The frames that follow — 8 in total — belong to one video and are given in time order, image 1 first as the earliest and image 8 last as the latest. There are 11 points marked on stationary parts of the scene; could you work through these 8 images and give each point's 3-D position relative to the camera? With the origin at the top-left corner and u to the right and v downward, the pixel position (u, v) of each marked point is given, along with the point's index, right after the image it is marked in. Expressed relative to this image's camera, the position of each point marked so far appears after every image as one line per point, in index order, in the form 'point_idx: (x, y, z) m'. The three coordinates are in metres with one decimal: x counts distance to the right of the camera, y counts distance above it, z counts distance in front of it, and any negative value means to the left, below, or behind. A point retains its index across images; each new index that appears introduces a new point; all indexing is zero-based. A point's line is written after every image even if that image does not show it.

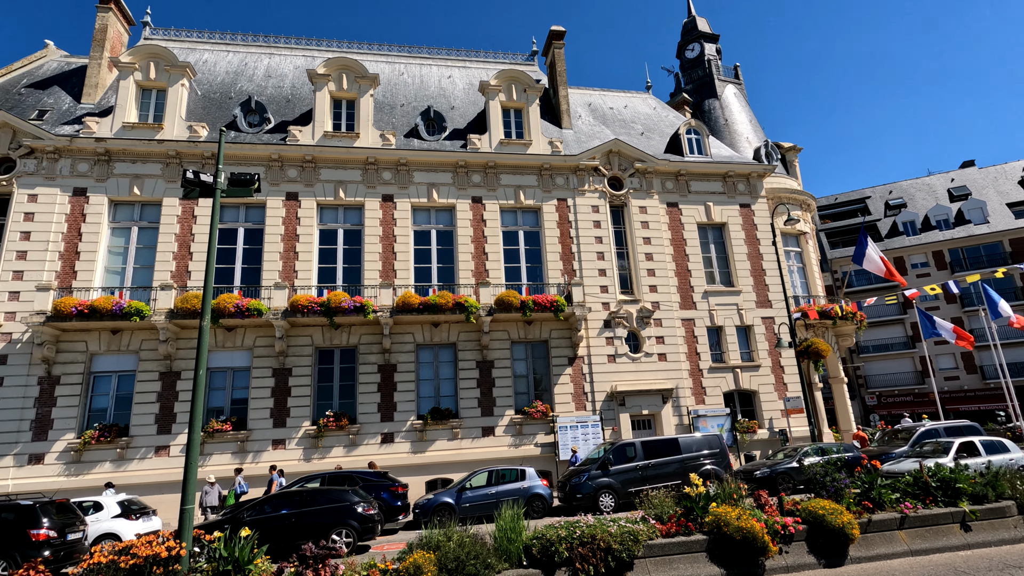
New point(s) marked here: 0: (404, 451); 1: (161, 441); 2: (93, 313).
0: (-3.7, -5.6, +18.2) m
1: (-11.2, -4.9, +17.1) m
2: (-13.2, -0.8, +16.9) m
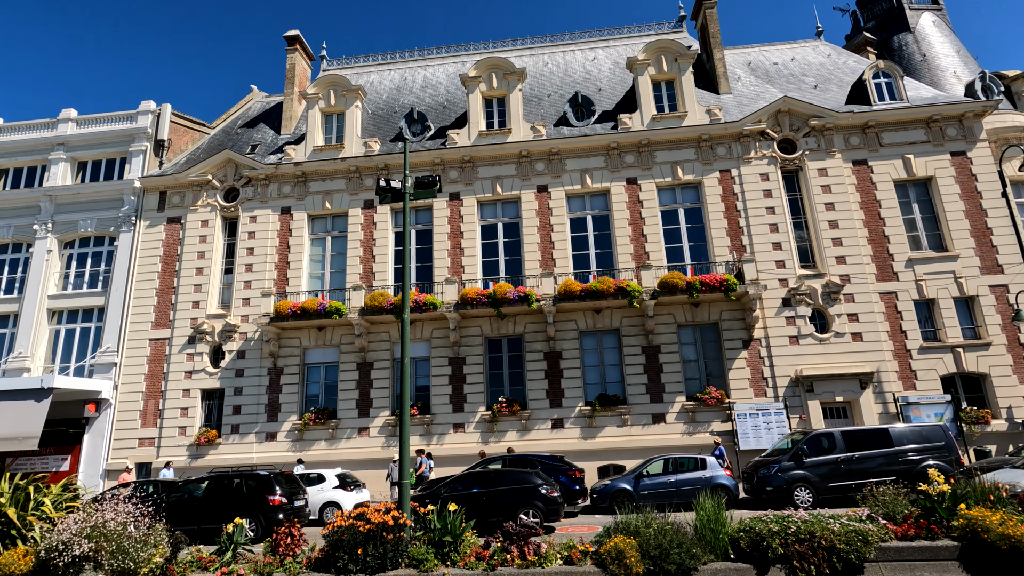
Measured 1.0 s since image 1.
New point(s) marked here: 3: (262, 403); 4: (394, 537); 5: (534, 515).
0: (+2.1, -5.1, +18.4) m
1: (-5.4, -4.9, +19.4) m
2: (-7.6, -0.9, +19.6) m
3: (-9.3, -4.3, +20.0) m
4: (-1.6, -3.3, +7.1) m
5: (+0.5, -4.9, +11.6) m
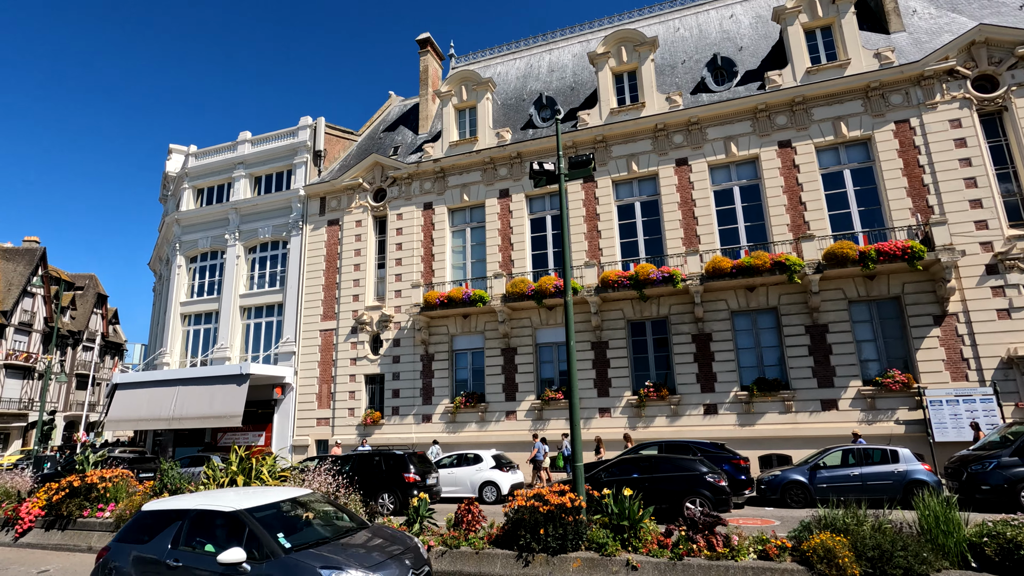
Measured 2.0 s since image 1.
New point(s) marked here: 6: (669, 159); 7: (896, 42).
0: (+7.0, -4.4, +17.3) m
1: (-0.1, -4.4, +20.0) m
2: (-2.4, -0.5, +20.6) m
3: (-3.8, -3.9, +21.4) m
4: (+0.8, -3.0, +7.0) m
5: (+3.9, -4.4, +11.0) m
6: (+5.8, +4.8, +19.9) m
7: (+13.6, +8.7, +18.9) m
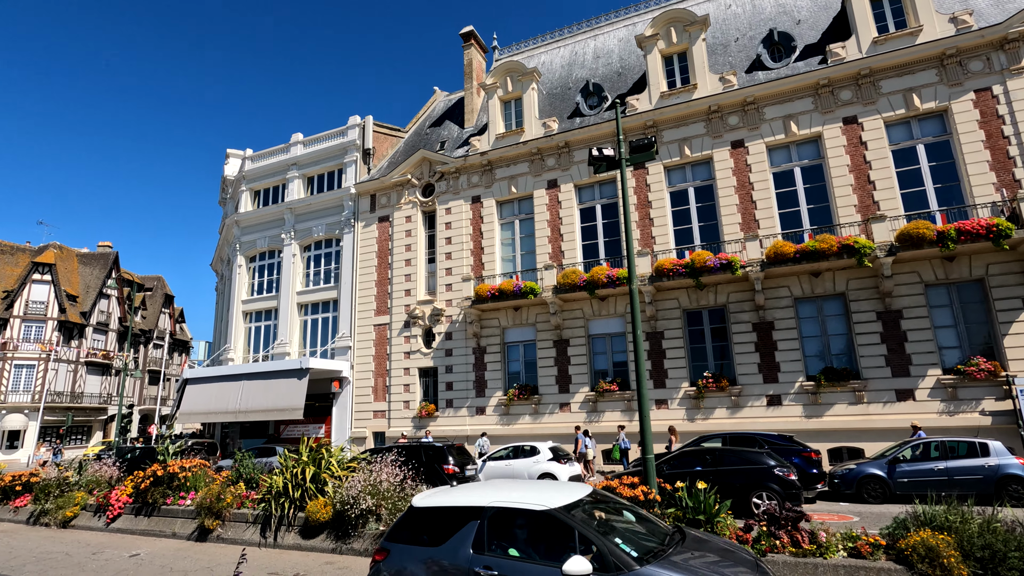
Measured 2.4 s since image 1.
0: (+8.8, -3.9, +16.6) m
1: (+1.9, -4.1, +19.8) m
2: (-0.4, -0.3, +20.6) m
3: (-1.7, -3.7, +21.5) m
4: (+1.7, -2.9, +6.9) m
5: (+5.1, -4.2, +10.6) m
6: (+7.6, +5.2, +19.2) m
7: (+15.2, +9.3, +17.5) m
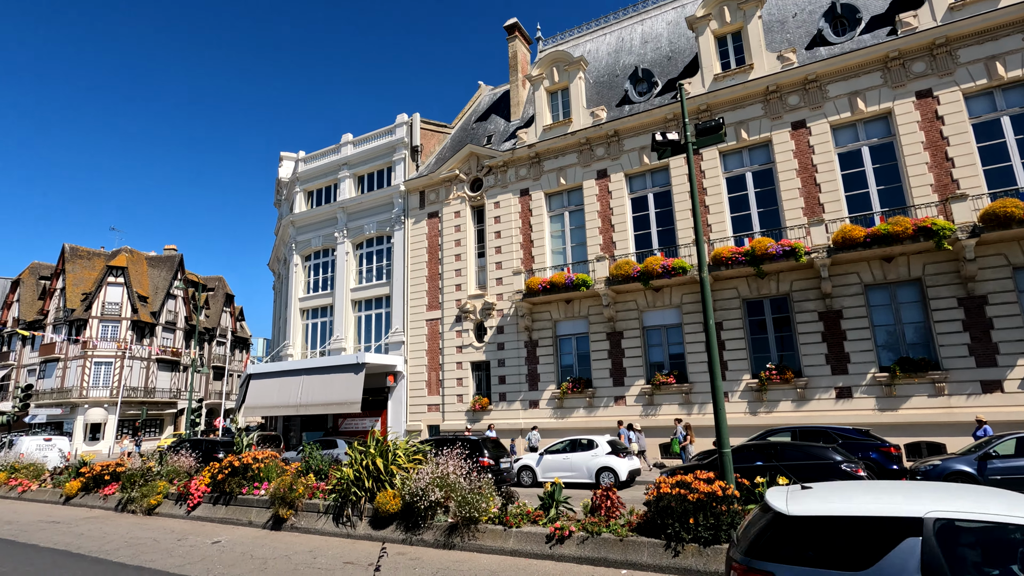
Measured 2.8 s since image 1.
0: (+10.5, -3.5, +15.7) m
1: (+3.9, -3.8, +19.5) m
2: (+1.6, 0.0, +20.5) m
3: (+0.4, -3.4, +21.5) m
4: (+2.6, -2.7, +6.6) m
5: (+6.3, -3.9, +10.0) m
6: (+9.3, +5.7, +18.3) m
7: (+16.6, +9.9, +16.1) m
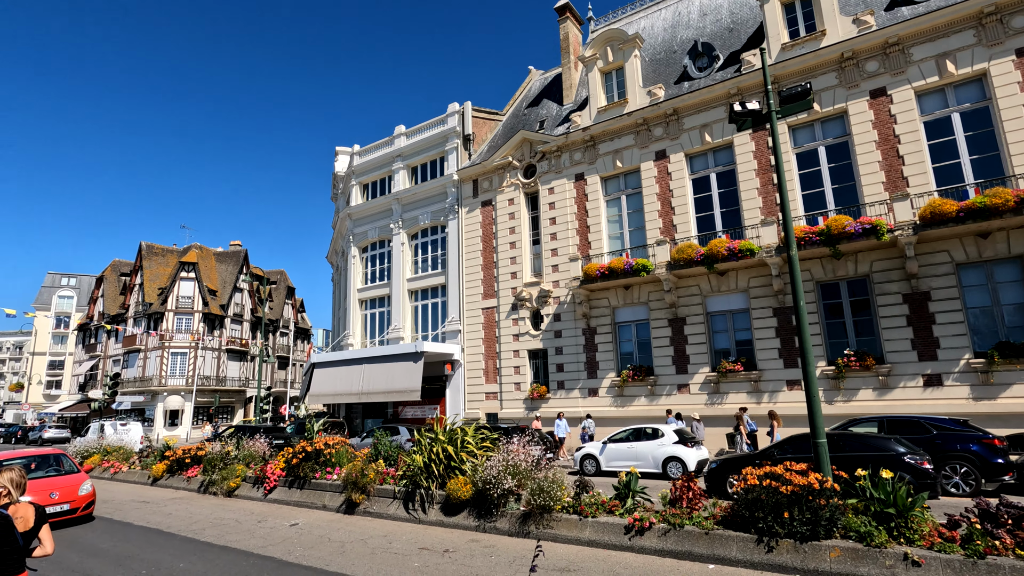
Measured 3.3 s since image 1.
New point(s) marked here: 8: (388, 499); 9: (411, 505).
0: (+12.2, -3.0, +14.5) m
1: (+6.0, -3.2, +18.9) m
2: (+3.7, +0.5, +20.0) m
3: (+2.7, -2.9, +21.2) m
4: (+3.6, -2.5, +6.1) m
5: (+7.6, -3.5, +9.3) m
6: (+11.1, +6.3, +17.1) m
7: (+18.1, +10.5, +14.0) m
8: (-2.3, -3.8, +9.7) m
9: (-1.8, -3.8, +9.3) m
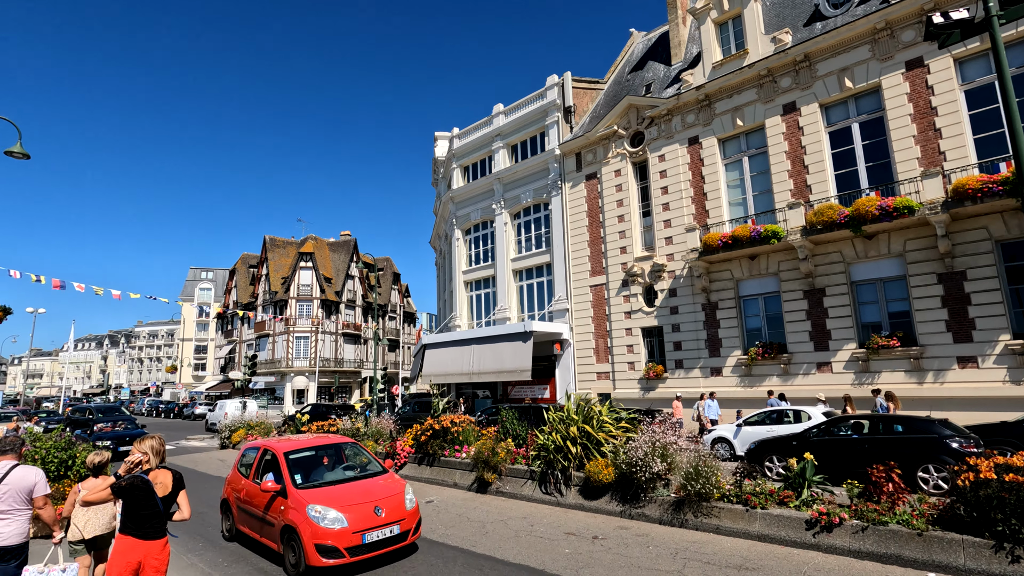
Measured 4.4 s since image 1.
0: (+15.2, -1.9, +11.6) m
1: (+9.9, -2.2, +17.0) m
2: (+7.6, +1.6, +18.3) m
3: (+7.0, -1.8, +19.8) m
4: (+5.2, -1.9, +4.8) m
5: (+9.8, -2.8, +7.2) m
6: (+14.3, +7.4, +14.0) m
7: (+20.5, +11.7, +9.7) m
8: (+0.2, -3.4, +9.4) m
9: (+0.6, -3.3, +8.9) m
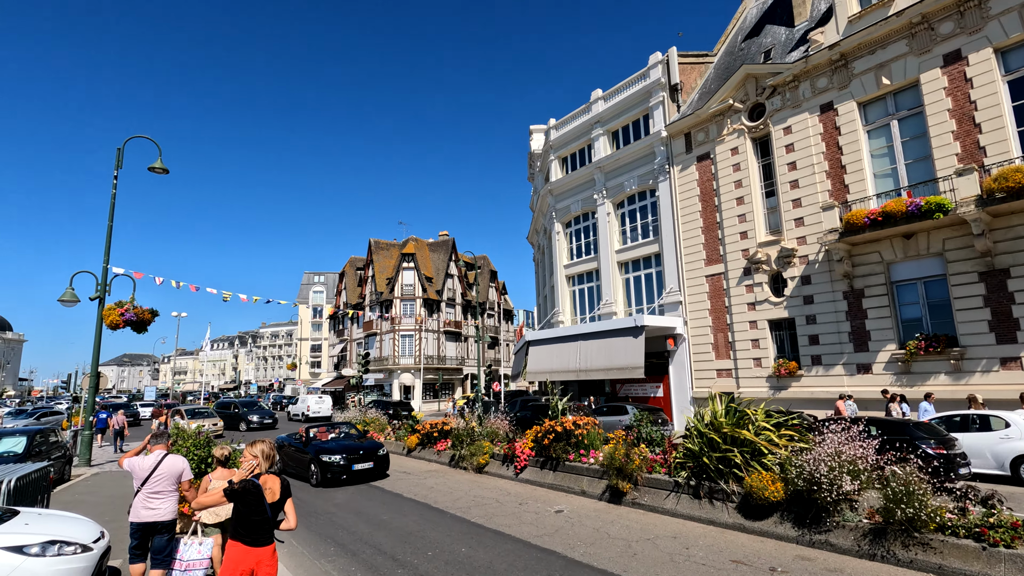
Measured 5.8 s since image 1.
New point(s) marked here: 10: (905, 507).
0: (+17.5, -1.3, +7.9) m
1: (+13.1, -1.7, +14.2) m
2: (+11.1, +2.0, +15.9) m
3: (+10.8, -1.4, +17.4) m
4: (+6.5, -1.6, +2.9) m
5: (+11.4, -2.3, +4.5) m
6: (+16.7, +8.0, +10.4) m
7: (+22.0, +12.5, +5.1) m
8: (+2.3, -3.2, +8.3) m
9: (+2.7, -3.1, +7.8) m
10: (+4.2, -2.4, +5.8) m
